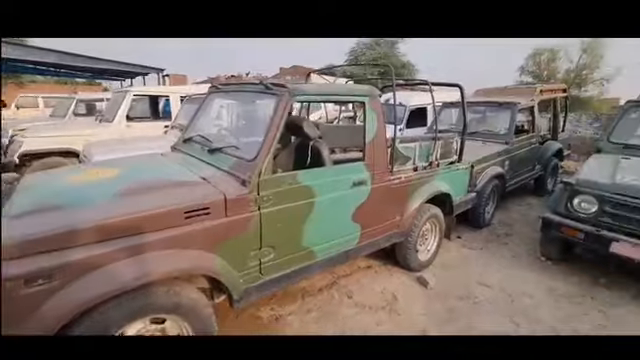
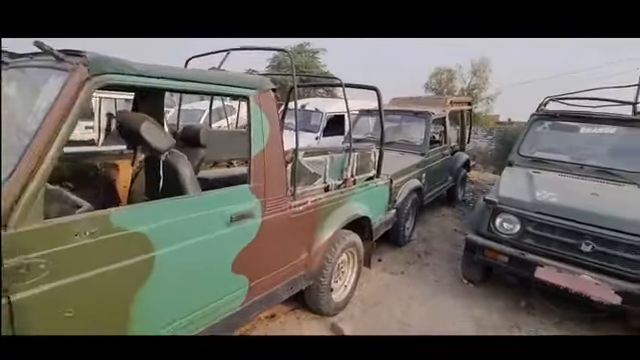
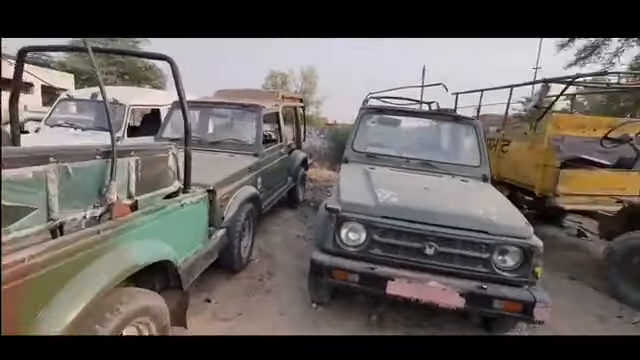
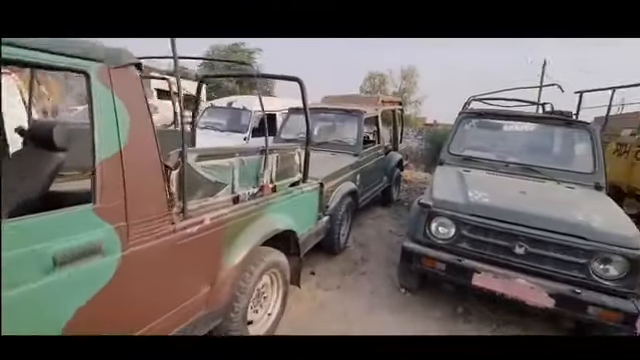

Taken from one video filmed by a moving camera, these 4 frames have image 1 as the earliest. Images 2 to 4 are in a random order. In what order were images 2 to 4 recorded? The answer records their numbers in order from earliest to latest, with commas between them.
2, 4, 3
